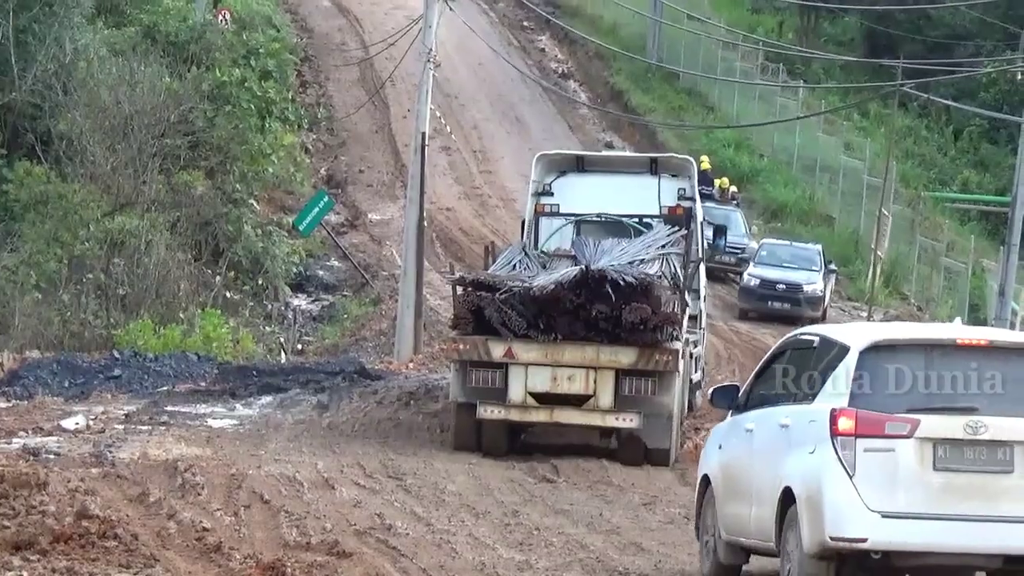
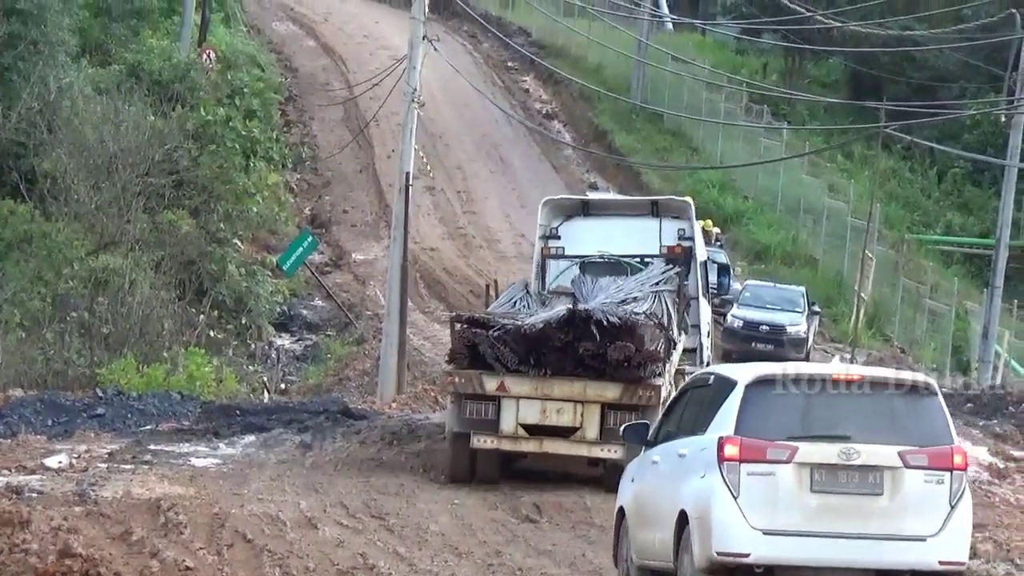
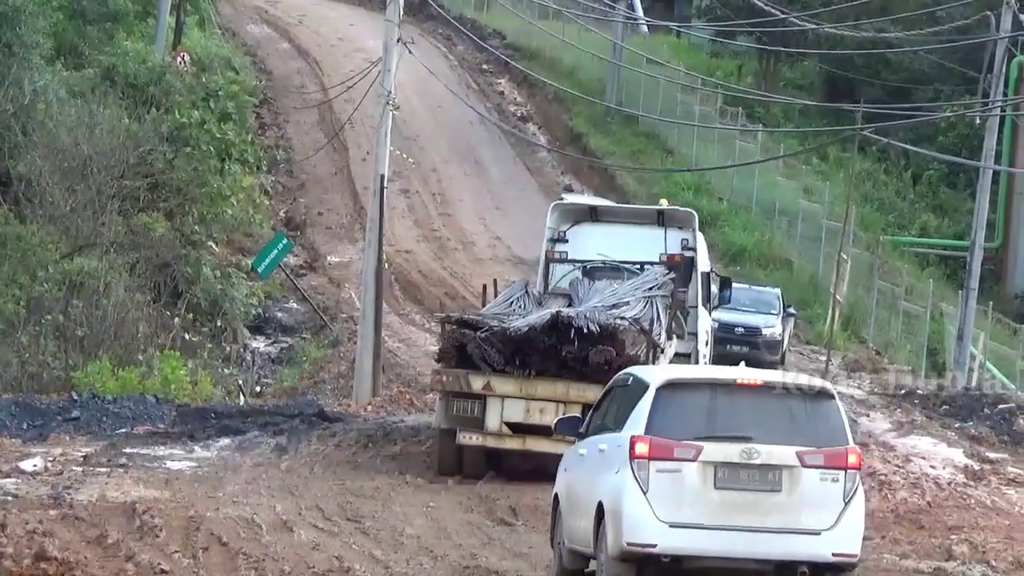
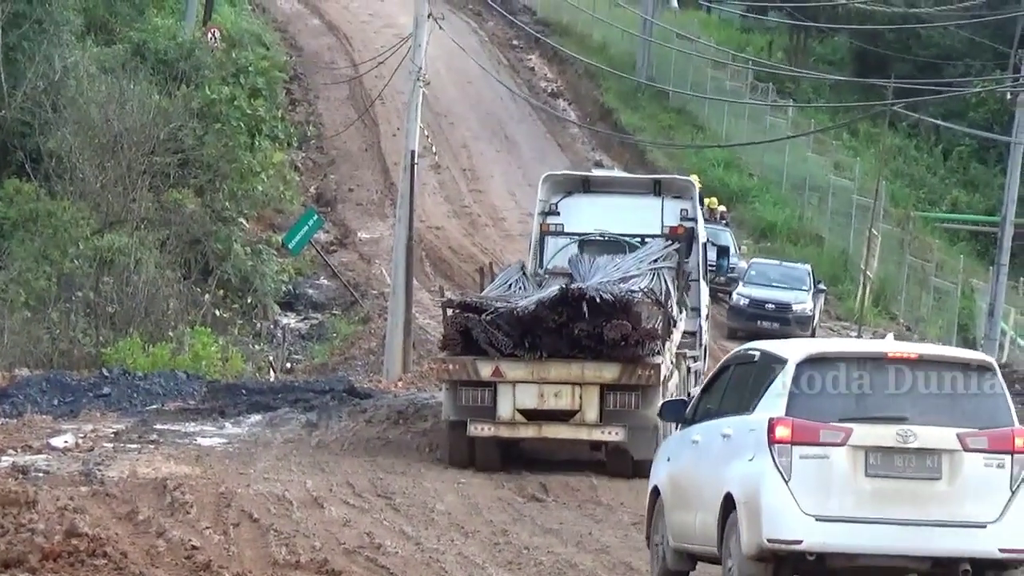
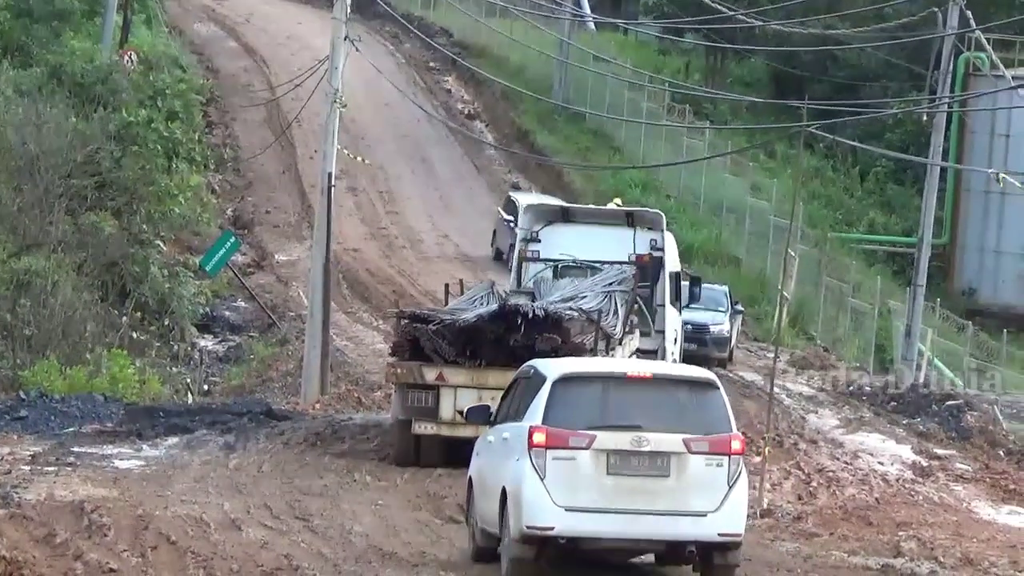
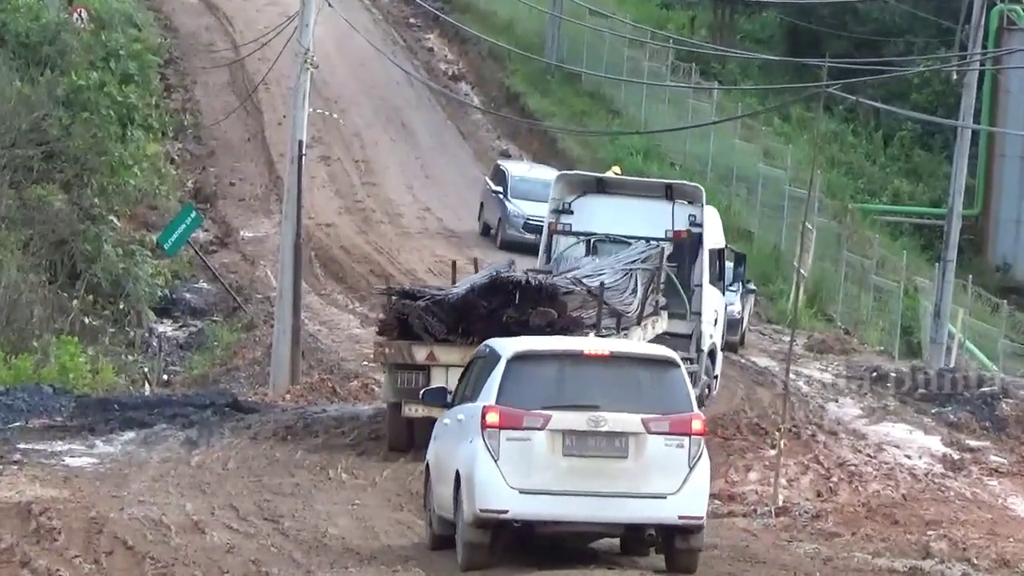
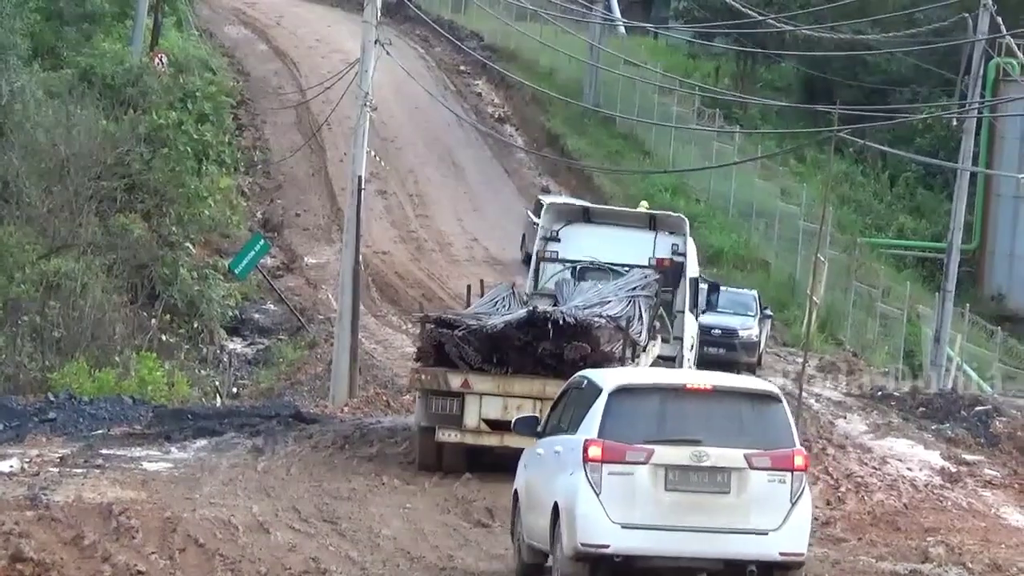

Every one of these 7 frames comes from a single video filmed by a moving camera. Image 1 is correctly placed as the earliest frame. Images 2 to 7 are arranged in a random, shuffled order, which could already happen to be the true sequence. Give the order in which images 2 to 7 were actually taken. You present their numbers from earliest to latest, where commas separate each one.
4, 2, 3, 7, 5, 6
